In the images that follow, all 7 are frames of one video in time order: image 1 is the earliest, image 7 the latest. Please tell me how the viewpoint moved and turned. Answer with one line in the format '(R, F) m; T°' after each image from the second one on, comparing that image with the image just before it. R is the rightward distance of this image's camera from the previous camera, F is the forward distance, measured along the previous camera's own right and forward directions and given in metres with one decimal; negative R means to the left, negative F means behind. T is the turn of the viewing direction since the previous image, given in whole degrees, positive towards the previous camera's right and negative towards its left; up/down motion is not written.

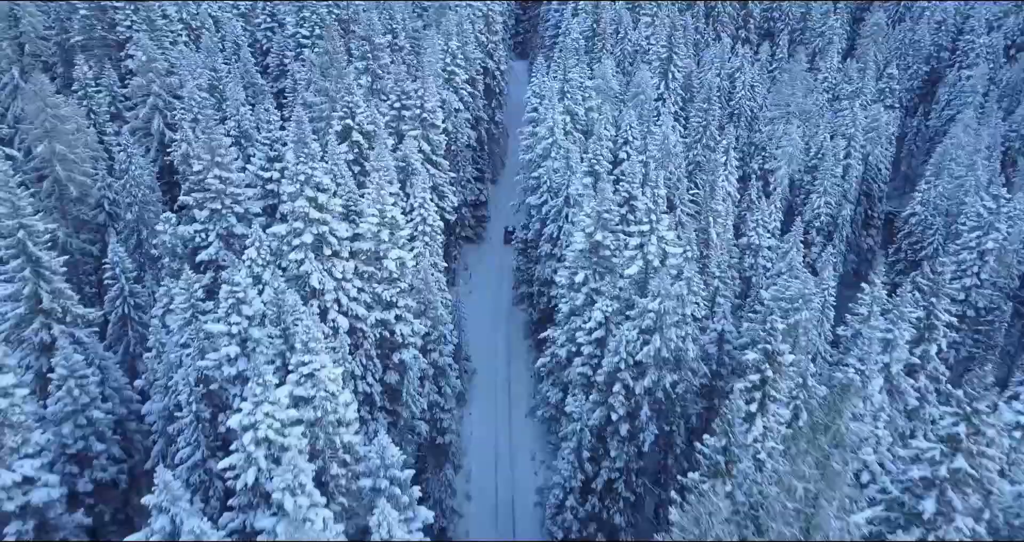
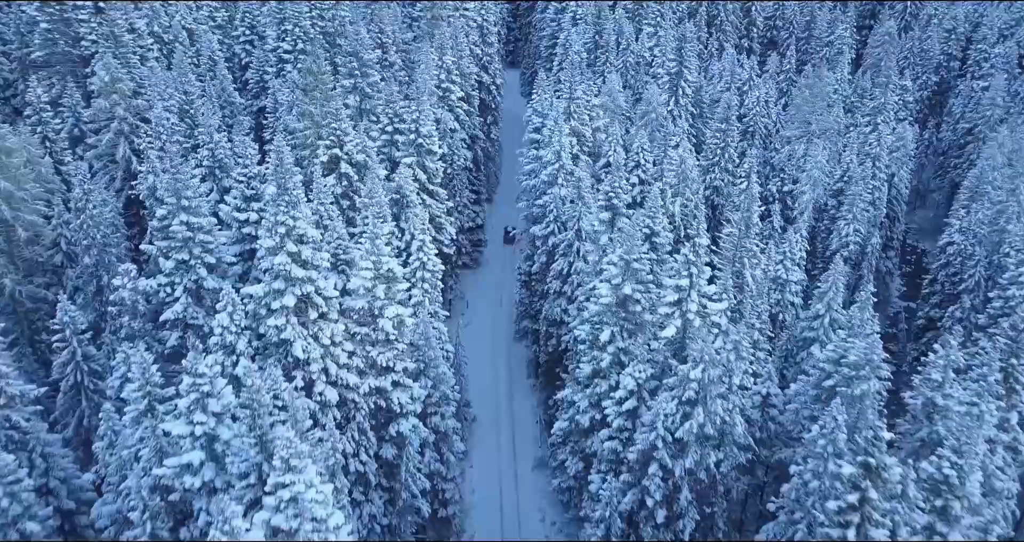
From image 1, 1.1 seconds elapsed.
(-1.0, +3.8) m; +1°
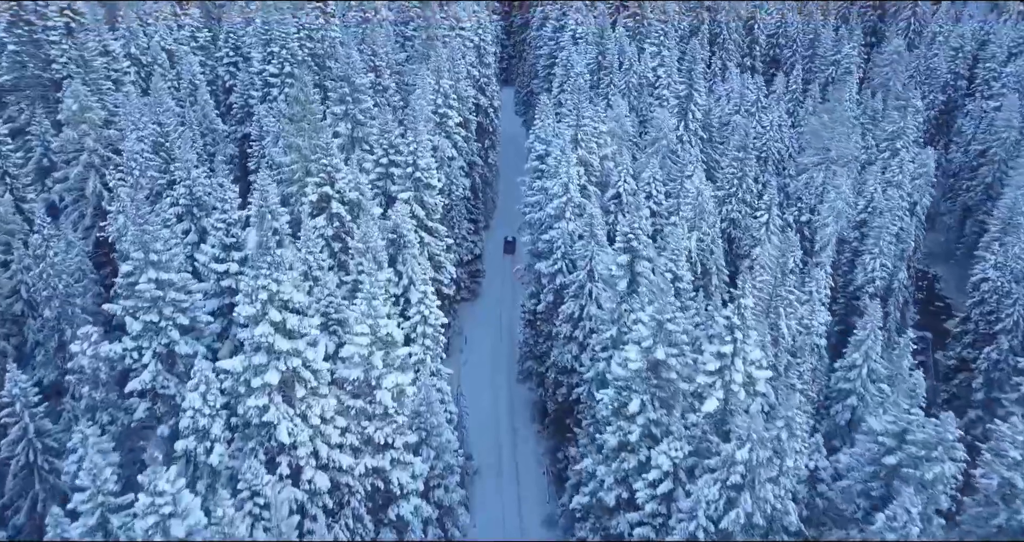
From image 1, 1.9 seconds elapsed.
(-0.8, +3.0) m; +1°
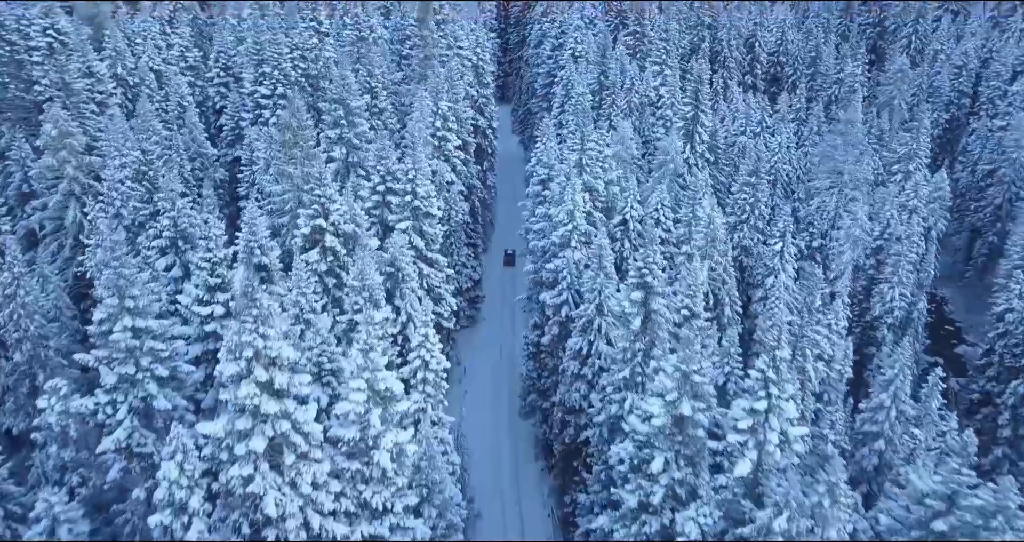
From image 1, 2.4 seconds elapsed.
(-0.5, +1.8) m; 0°
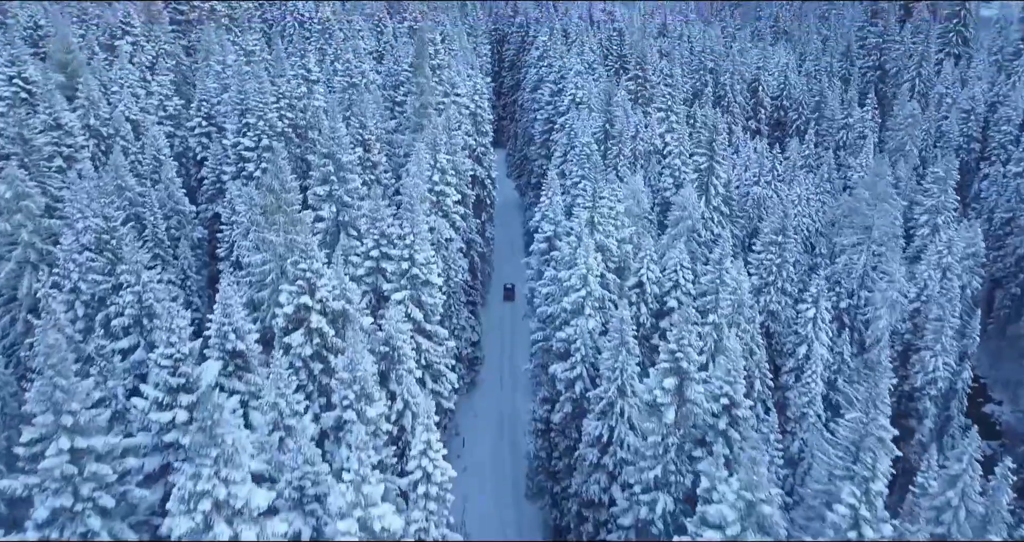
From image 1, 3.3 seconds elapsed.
(-0.8, +3.4) m; +1°
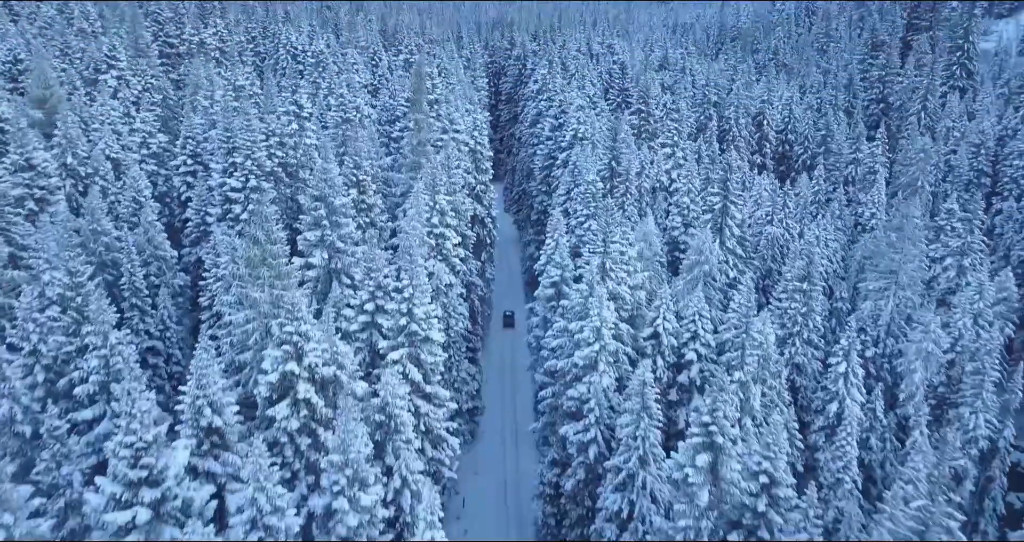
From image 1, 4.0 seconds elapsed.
(-0.5, +2.6) m; 0°
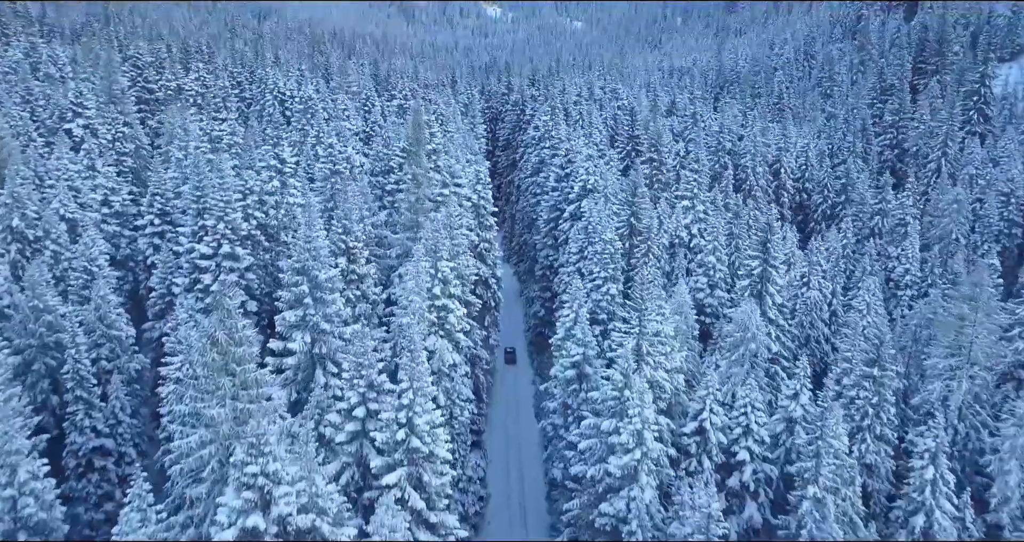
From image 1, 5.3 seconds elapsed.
(-1.0, +5.1) m; +1°
